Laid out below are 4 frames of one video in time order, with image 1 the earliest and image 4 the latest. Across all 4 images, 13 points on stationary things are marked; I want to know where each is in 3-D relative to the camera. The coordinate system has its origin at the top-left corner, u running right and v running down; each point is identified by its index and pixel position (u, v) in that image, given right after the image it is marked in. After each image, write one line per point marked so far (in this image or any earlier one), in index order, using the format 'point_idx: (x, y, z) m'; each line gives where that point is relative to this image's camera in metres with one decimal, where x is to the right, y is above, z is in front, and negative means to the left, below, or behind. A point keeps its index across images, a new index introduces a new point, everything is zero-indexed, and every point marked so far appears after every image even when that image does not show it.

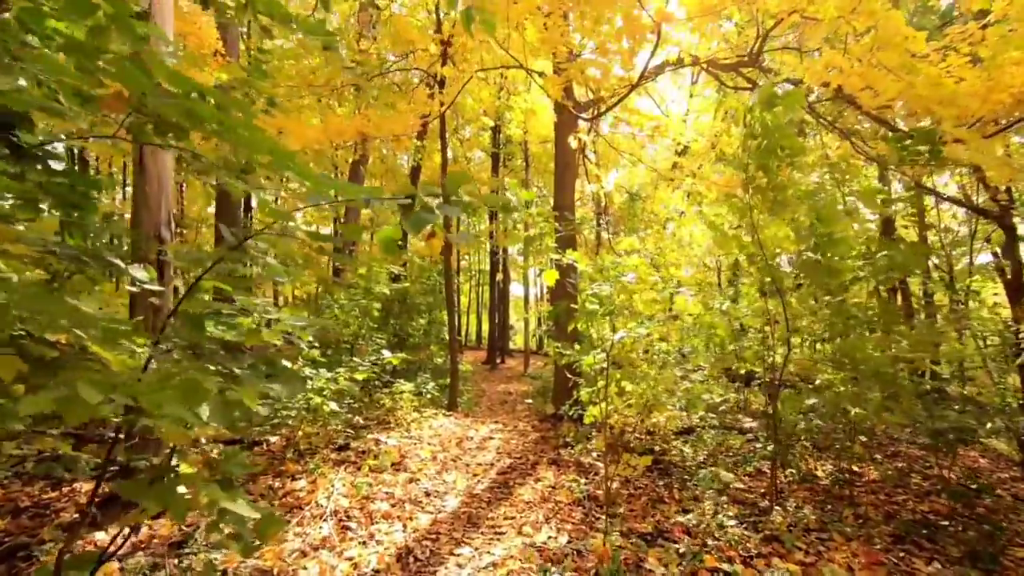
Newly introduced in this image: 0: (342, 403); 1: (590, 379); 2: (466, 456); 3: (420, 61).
0: (-1.9, -1.3, +5.8) m
1: (+0.9, -1.1, +6.2) m
2: (-0.5, -1.9, +5.7) m
3: (-1.5, +3.6, +8.3) m
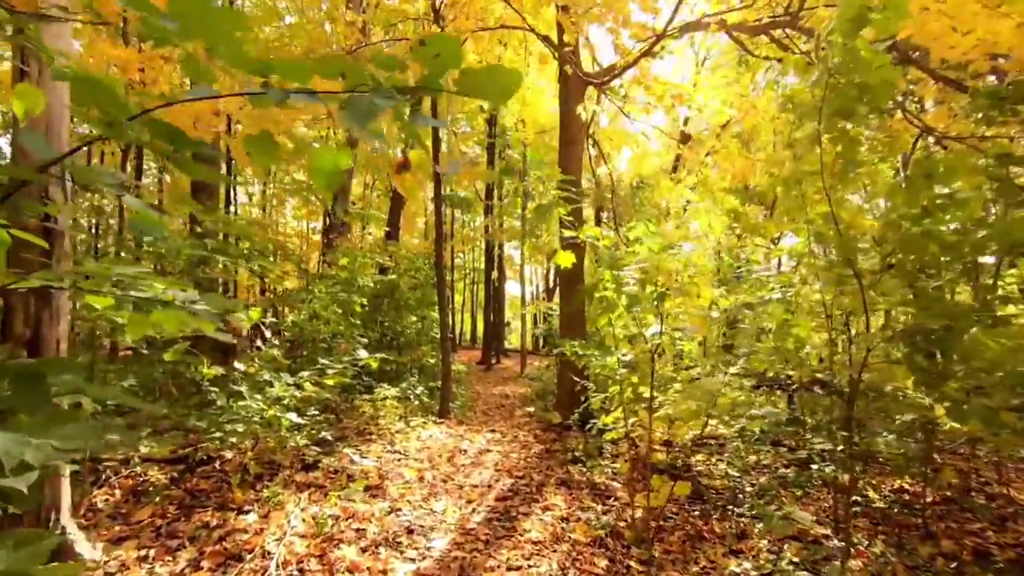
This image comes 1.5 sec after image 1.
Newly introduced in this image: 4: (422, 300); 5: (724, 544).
0: (-1.9, -1.2, +4.9) m
1: (+0.9, -1.0, +5.4) m
2: (-0.5, -1.7, +4.9) m
3: (-1.5, +3.7, +7.5) m
4: (-1.8, -0.3, +10.5) m
5: (+1.5, -1.8, +3.6) m
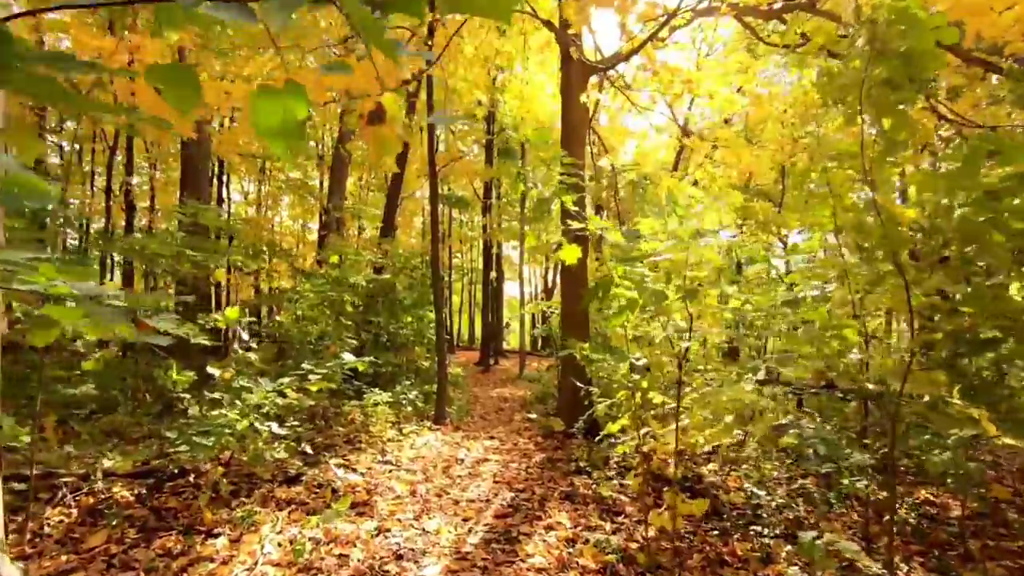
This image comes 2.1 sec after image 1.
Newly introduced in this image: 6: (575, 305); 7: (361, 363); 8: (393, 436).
0: (-1.9, -1.2, +4.5) m
1: (+0.9, -1.0, +5.0) m
2: (-0.5, -1.7, +4.5) m
3: (-1.5, +3.7, +7.1) m
4: (-1.8, -0.3, +10.1) m
5: (+1.5, -1.8, +3.3) m
6: (+0.8, -0.2, +6.7) m
7: (-1.6, -0.8, +5.4) m
8: (-1.3, -1.6, +5.6) m
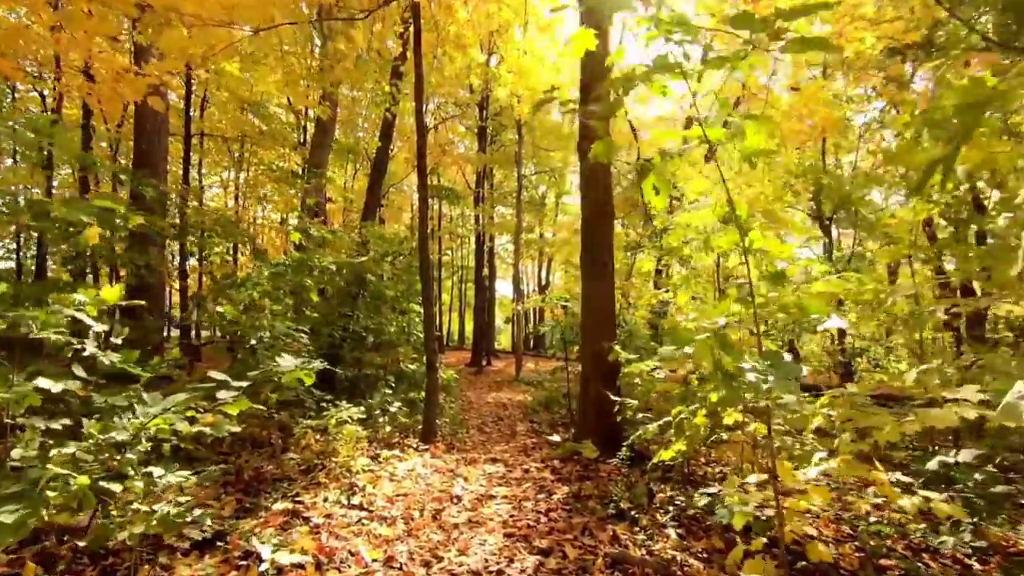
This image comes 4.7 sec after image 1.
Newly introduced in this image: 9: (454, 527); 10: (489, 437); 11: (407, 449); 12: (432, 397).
0: (-1.8, -1.0, +3.1) m
1: (+1.0, -0.8, +3.7) m
2: (-0.4, -1.6, +3.1) m
3: (-1.4, +3.9, +5.7) m
4: (-1.8, -0.1, +8.7) m
5: (+1.6, -1.6, +2.0) m
6: (+0.9, 0.0, +5.3) m
7: (-1.5, -0.6, +4.0) m
8: (-1.2, -1.4, +4.2) m
9: (-0.4, -1.6, +3.5) m
10: (-0.3, -2.0, +6.9) m
11: (-1.0, -1.6, +5.1) m
12: (-0.9, -1.2, +5.8) m
